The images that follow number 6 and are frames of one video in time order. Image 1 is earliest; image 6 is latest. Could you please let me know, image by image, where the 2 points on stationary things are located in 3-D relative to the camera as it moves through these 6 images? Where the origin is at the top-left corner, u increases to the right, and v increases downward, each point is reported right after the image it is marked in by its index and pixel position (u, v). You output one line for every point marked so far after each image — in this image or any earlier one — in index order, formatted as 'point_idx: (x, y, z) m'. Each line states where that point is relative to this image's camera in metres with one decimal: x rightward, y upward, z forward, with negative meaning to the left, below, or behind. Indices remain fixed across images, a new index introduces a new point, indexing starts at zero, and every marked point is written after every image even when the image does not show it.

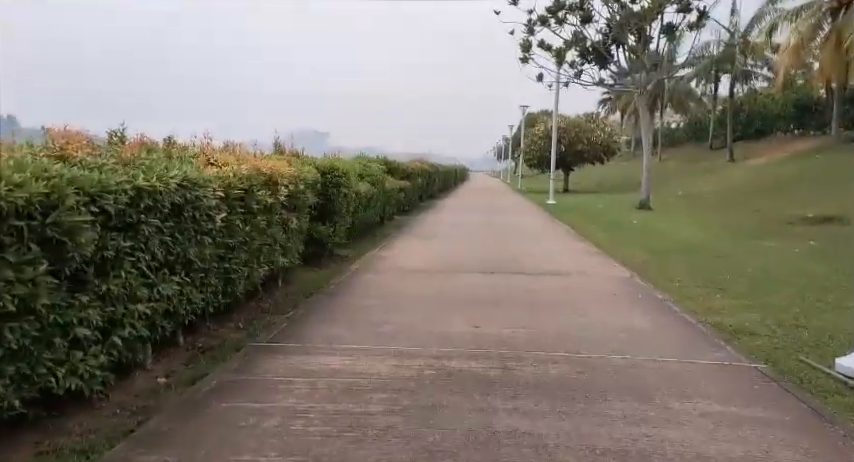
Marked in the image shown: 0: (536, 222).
0: (+3.2, +0.2, +18.8) m
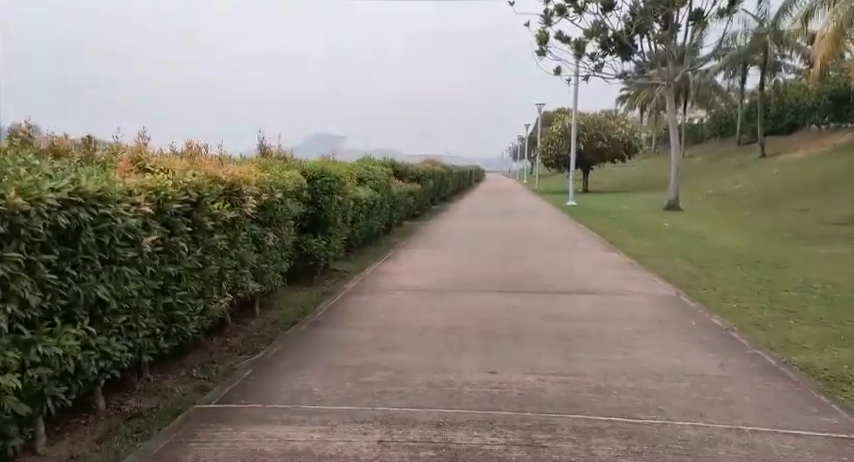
0: (+3.5, +0.1, +17.3) m
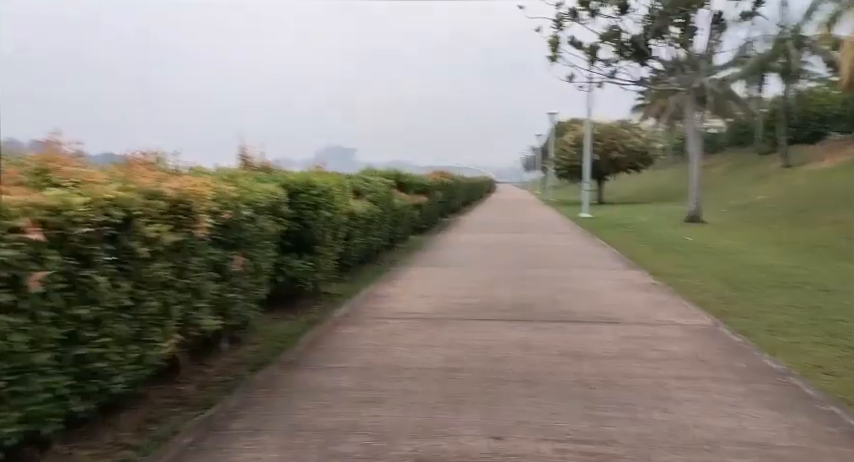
0: (+3.7, -0.3, +16.2) m
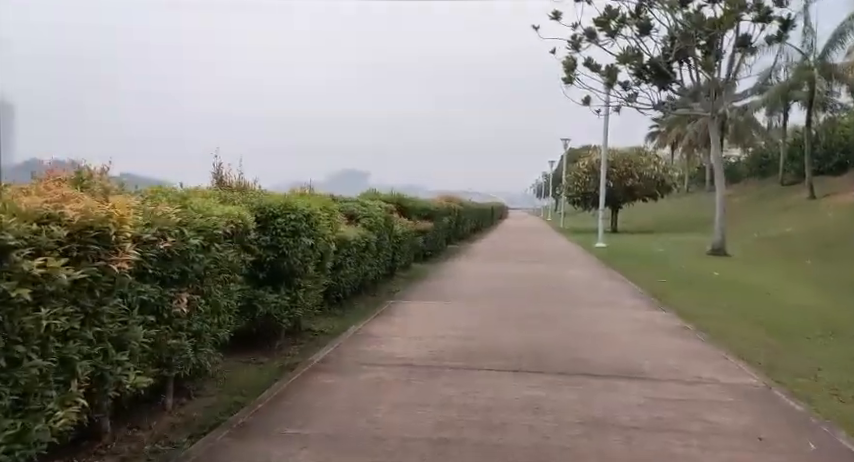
0: (+3.8, -1.0, +15.0) m
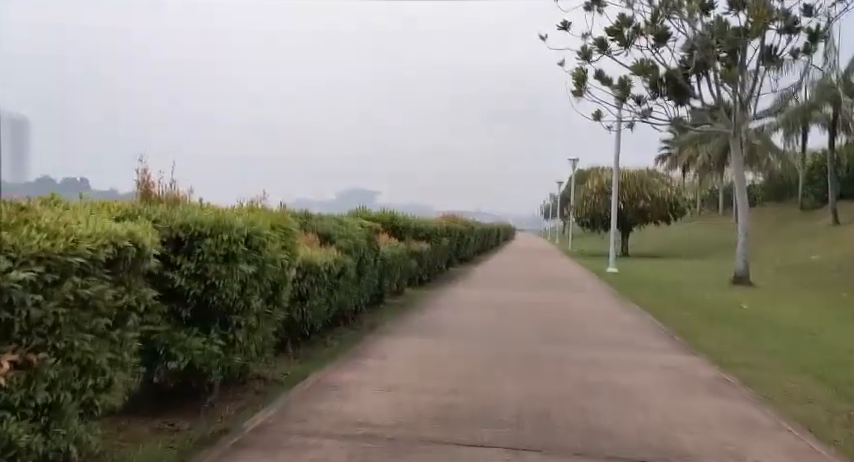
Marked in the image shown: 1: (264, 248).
0: (+3.6, -1.6, +13.4) m
1: (-1.5, -0.2, +5.7) m
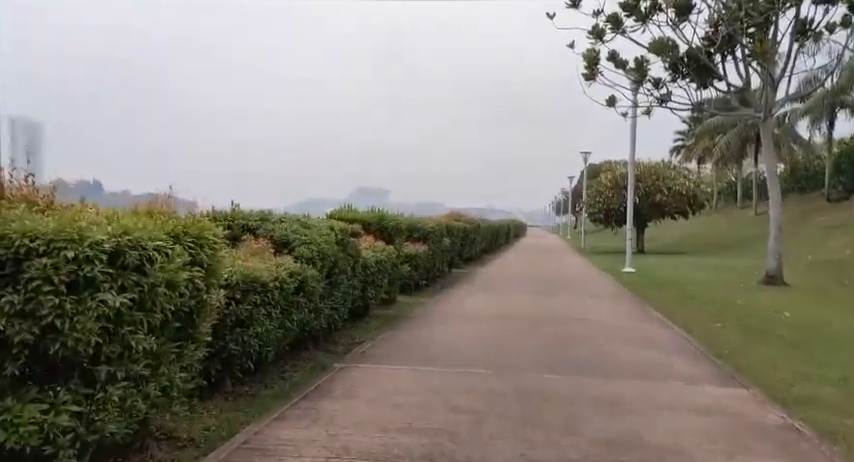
0: (+3.5, -1.5, +11.7) m
1: (-1.8, -0.2, +4.0) m
